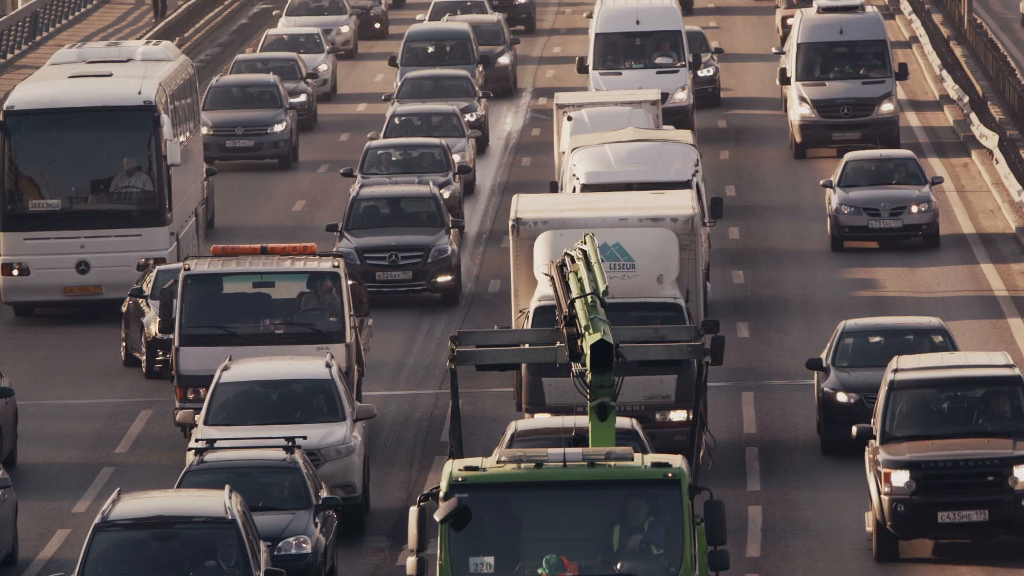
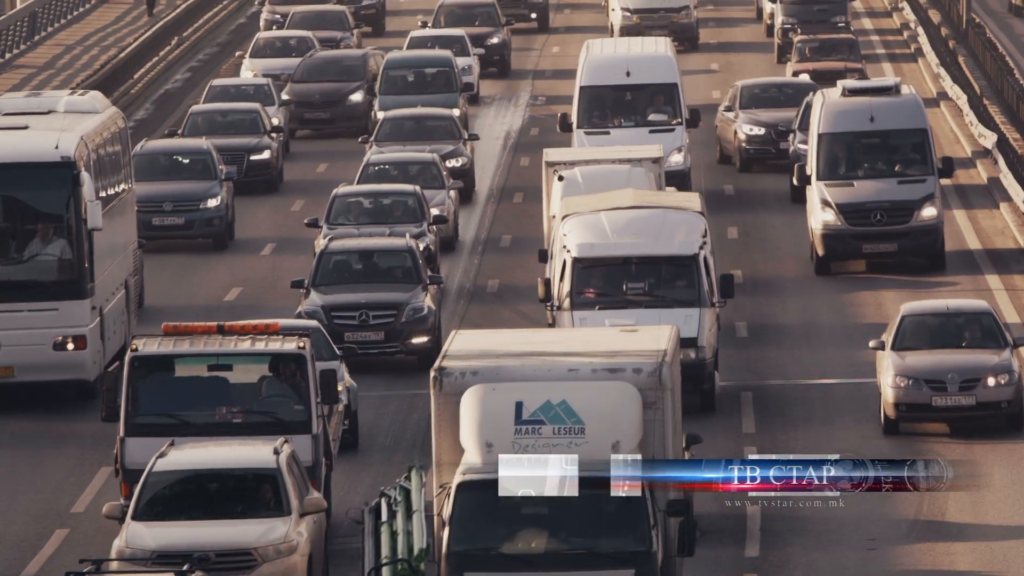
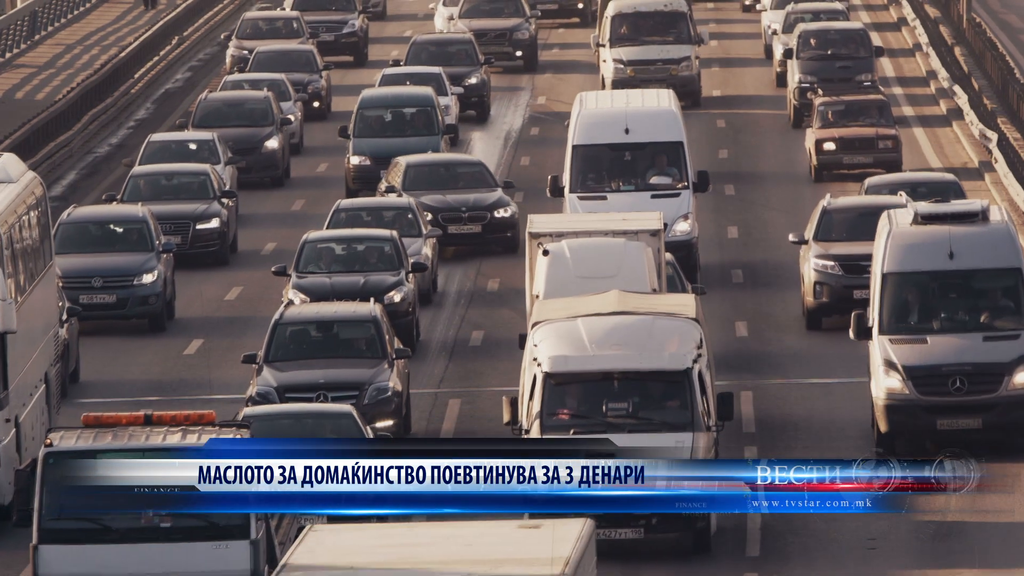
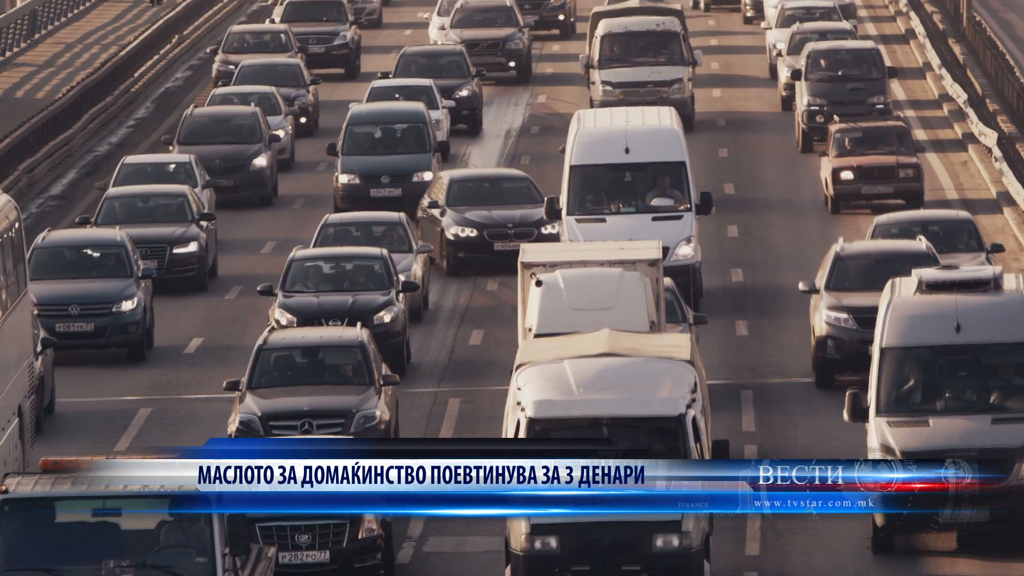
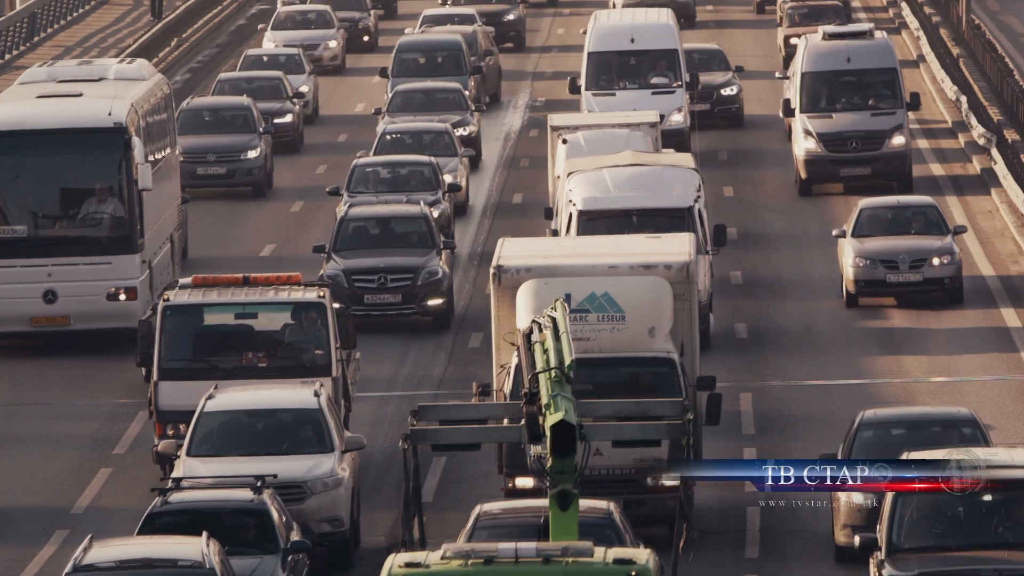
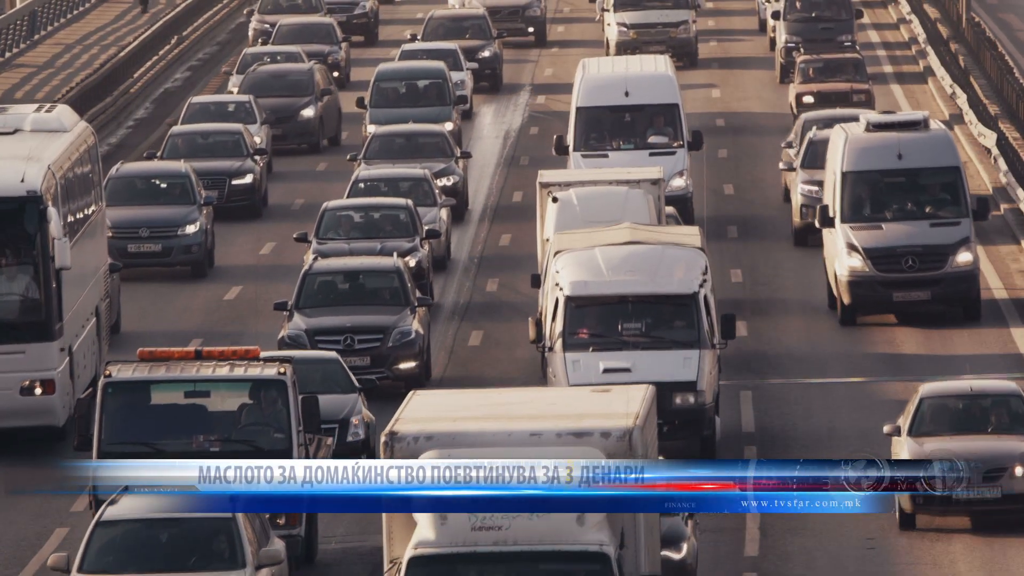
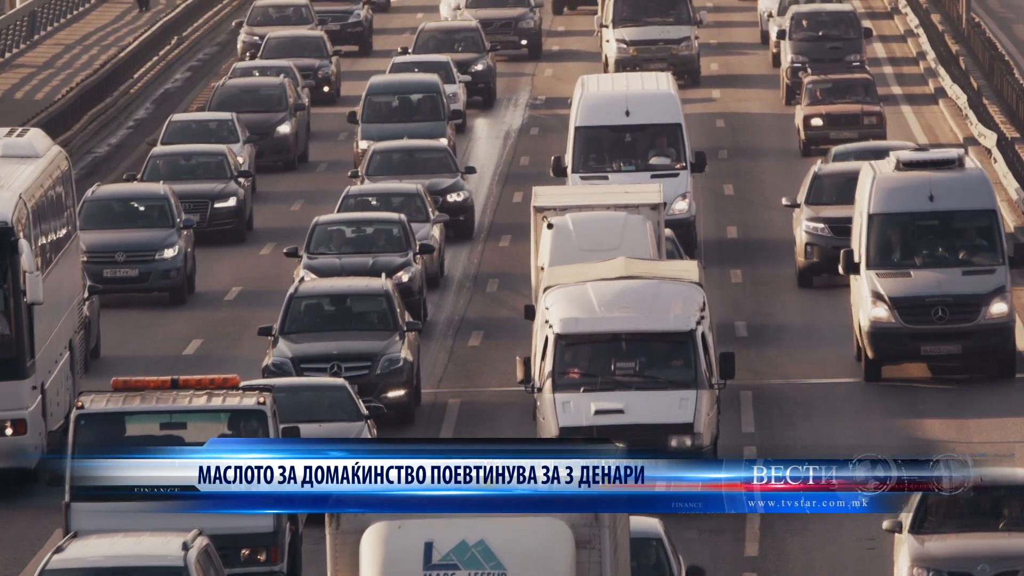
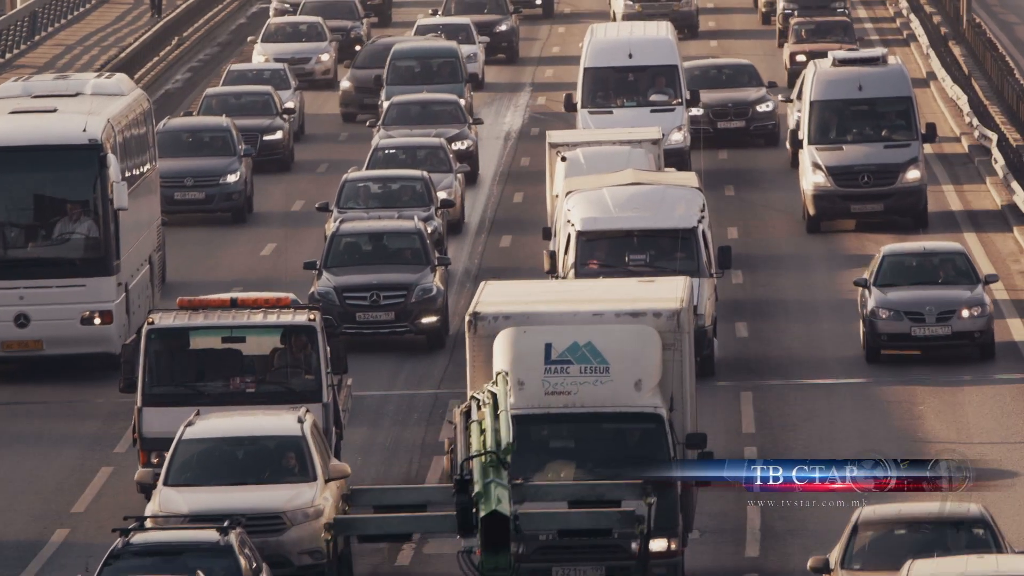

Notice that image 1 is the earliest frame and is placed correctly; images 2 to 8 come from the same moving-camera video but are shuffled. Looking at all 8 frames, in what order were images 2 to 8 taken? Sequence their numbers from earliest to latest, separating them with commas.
5, 8, 2, 6, 7, 3, 4
